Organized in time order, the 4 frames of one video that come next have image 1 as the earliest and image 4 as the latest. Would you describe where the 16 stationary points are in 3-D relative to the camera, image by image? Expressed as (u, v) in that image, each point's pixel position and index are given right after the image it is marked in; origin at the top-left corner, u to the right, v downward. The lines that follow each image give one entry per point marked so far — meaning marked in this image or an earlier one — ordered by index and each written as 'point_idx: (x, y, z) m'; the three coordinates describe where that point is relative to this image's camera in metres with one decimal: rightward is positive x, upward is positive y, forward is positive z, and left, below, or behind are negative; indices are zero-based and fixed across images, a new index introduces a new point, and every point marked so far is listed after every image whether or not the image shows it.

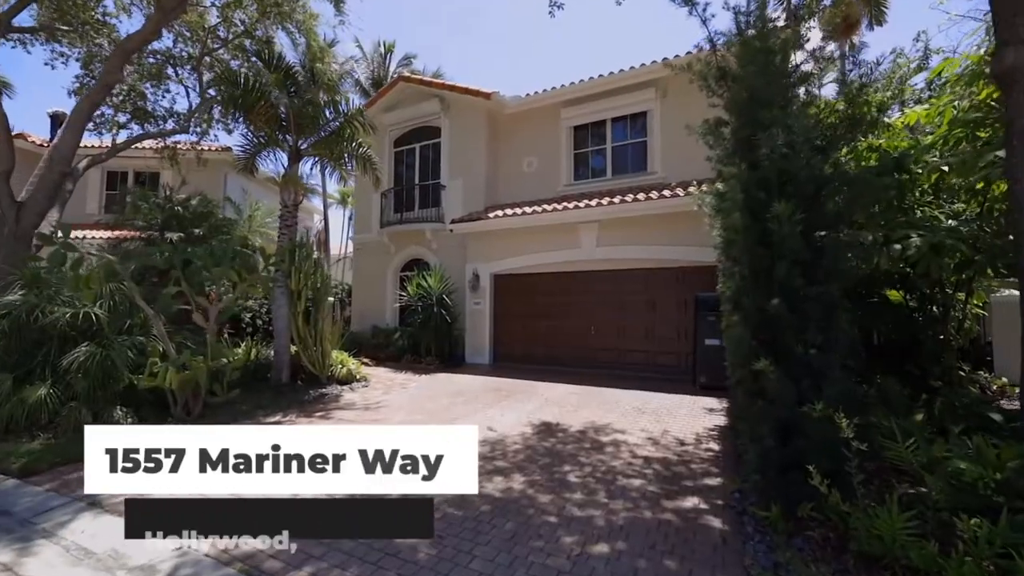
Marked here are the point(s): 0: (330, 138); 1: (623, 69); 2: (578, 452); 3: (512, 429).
0: (-4.5, +3.7, +9.7) m
1: (+3.6, +7.0, +12.4) m
2: (+1.0, -2.4, +5.6) m
3: (0.0, -2.4, +6.6) m
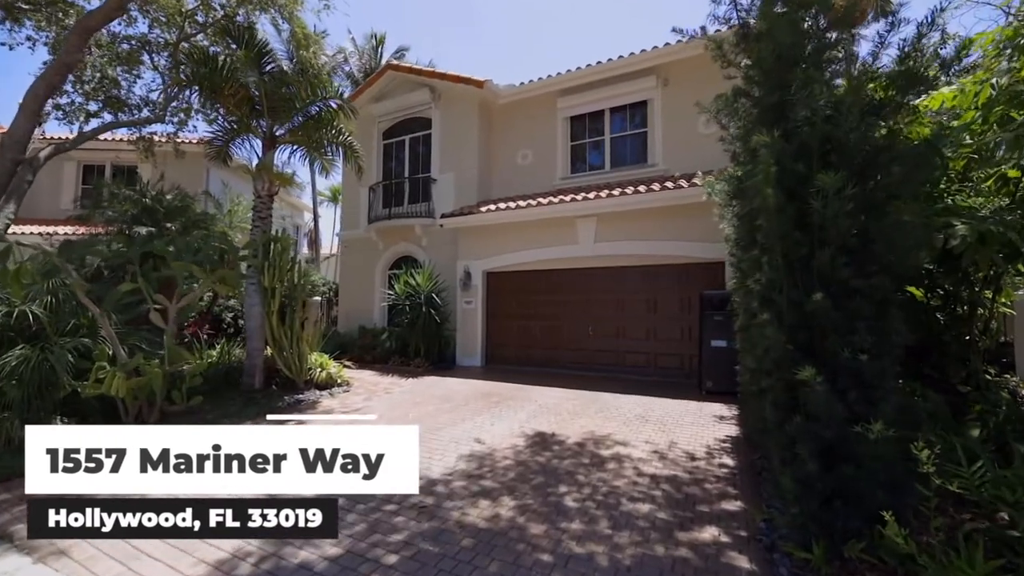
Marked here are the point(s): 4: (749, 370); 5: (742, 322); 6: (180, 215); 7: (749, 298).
0: (-4.7, +3.7, +9.0) m
1: (+3.4, +7.0, +11.8) m
2: (+0.8, -2.3, +5.0) m
3: (-0.2, -2.3, +5.9) m
4: (+2.8, -1.0, +4.6) m
5: (+3.0, -0.4, +5.0) m
6: (-9.9, +2.2, +11.8) m
7: (+2.5, -0.1, +4.1) m
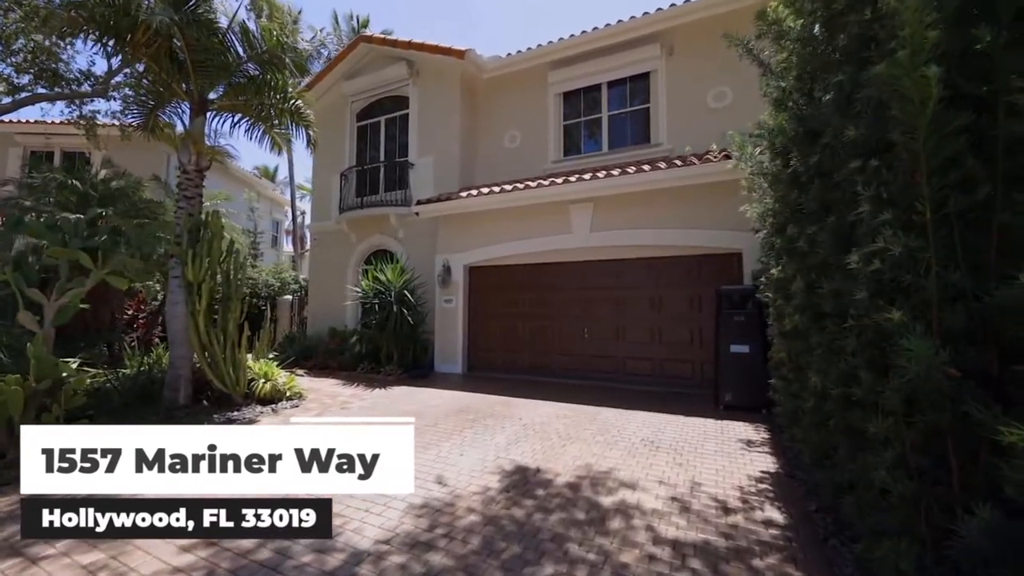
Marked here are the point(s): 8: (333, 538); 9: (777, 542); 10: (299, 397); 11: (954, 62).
0: (-5.1, +3.8, +7.5) m
1: (+3.0, +7.1, +10.4) m
2: (+0.5, -2.2, +3.6) m
3: (-0.5, -2.2, +4.5) m
4: (+2.5, -0.9, +3.2) m
5: (+2.6, -0.3, +3.6) m
6: (-10.3, +2.3, +10.3) m
7: (+2.2, 0.0, +2.7) m
8: (-1.6, -2.3, +3.5) m
9: (+2.3, -2.2, +3.4) m
10: (-4.4, -2.2, +8.0) m
11: (+1.9, +1.0, +1.7) m
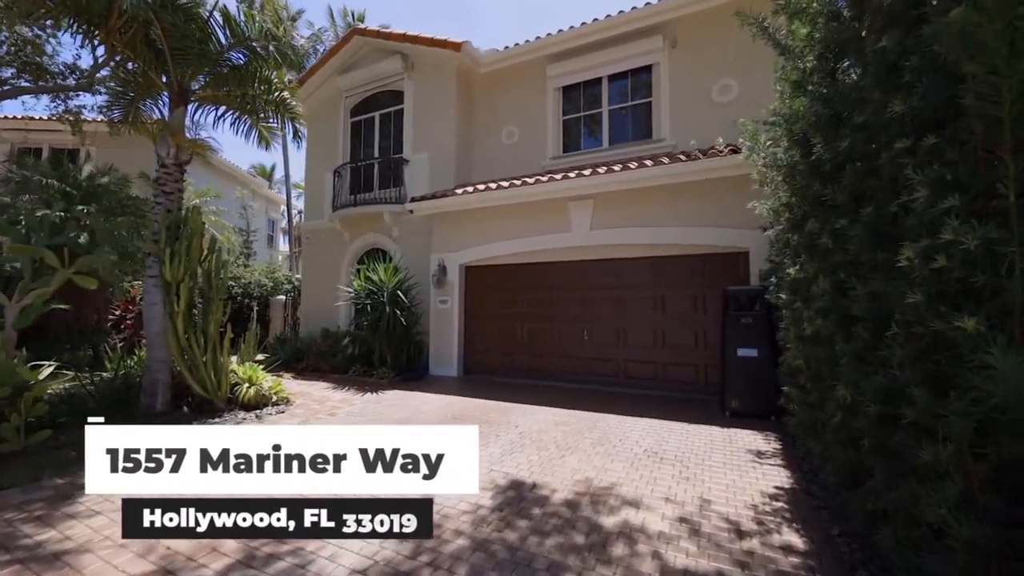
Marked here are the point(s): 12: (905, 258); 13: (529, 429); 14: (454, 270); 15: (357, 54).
0: (-5.2, +3.8, +7.1) m
1: (+2.9, +7.1, +10.1) m
2: (+0.4, -2.2, +3.2) m
3: (-0.6, -2.2, +4.1) m
4: (+2.4, -0.9, +2.9) m
5: (+2.6, -0.3, +3.2) m
6: (-10.4, +2.3, +9.9) m
7: (+2.1, 0.0, +2.4) m
8: (-1.7, -2.3, +3.2) m
9: (+2.2, -2.2, +3.0) m
10: (-4.4, -2.2, +7.7) m
11: (+1.9, +1.0, +1.3) m
12: (+1.8, +0.1, +1.8) m
13: (+0.3, -2.3, +6.3) m
14: (-1.6, +0.5, +10.7) m
15: (-5.3, +8.0, +13.3) m
